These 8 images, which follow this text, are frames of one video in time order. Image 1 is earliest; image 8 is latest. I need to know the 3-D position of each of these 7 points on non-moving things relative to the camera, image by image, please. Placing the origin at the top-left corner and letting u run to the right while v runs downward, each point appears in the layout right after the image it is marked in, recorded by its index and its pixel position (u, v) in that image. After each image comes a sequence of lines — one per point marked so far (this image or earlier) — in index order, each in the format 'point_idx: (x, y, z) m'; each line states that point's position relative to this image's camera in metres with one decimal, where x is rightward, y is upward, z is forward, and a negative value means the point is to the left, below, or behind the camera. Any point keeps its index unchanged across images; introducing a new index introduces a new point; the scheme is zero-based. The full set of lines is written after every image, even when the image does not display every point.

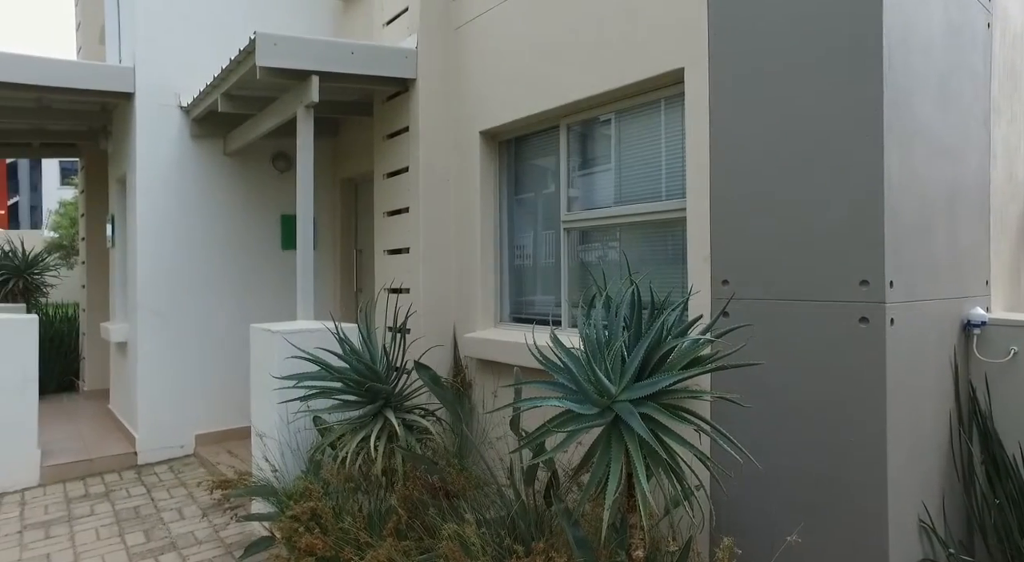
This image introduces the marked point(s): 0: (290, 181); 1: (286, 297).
0: (-2.2, +1.0, +7.0) m
1: (-2.2, -0.2, +7.0) m
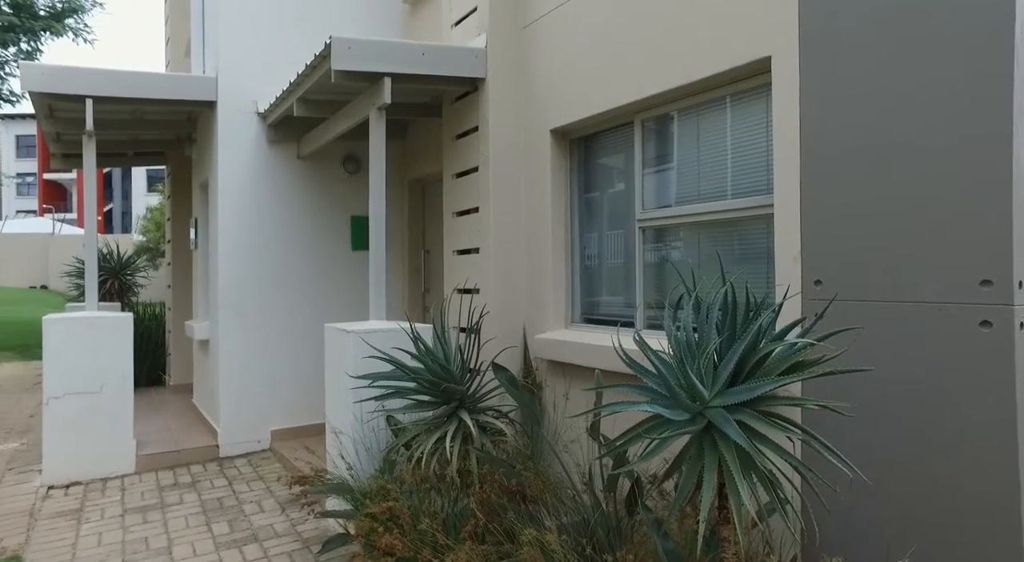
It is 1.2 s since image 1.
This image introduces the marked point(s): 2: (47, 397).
0: (-1.5, +1.0, +7.1) m
1: (-1.5, -0.2, +7.1) m
2: (-3.7, -0.9, +5.8) m
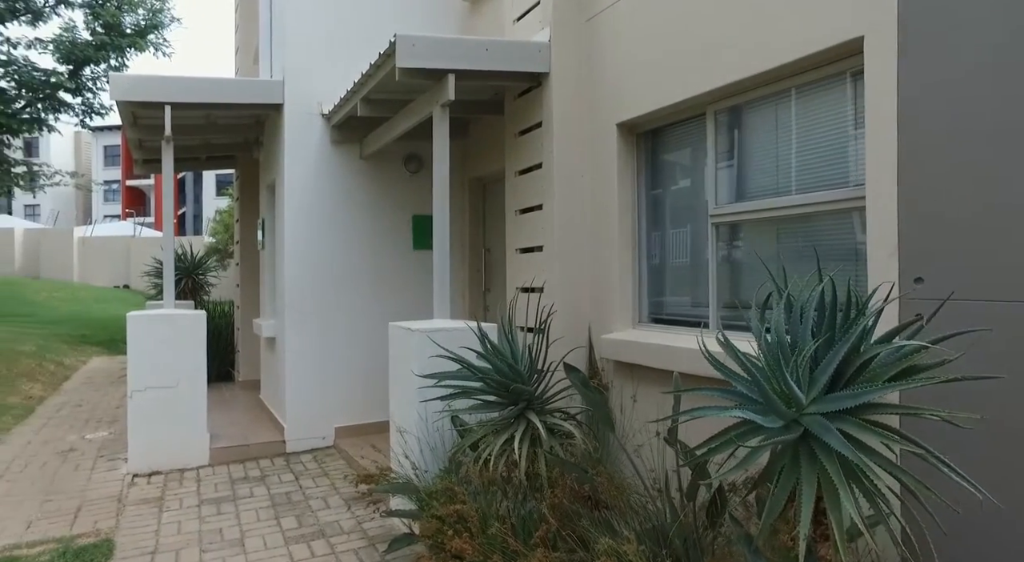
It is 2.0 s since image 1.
0: (-0.9, +1.0, +7.1) m
1: (-0.9, -0.1, +7.1) m
2: (-3.2, -0.9, +6.0) m
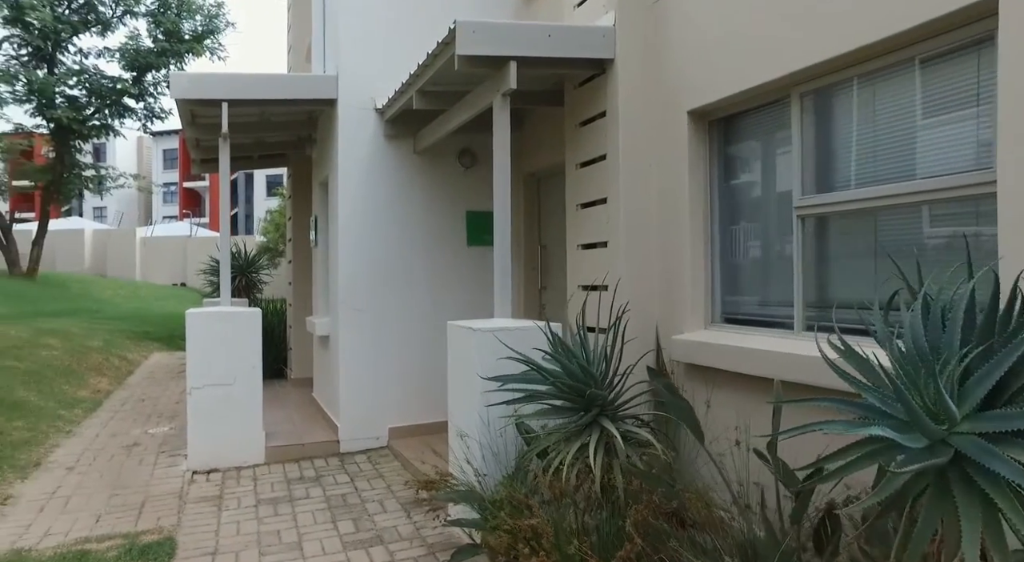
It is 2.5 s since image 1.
0: (-0.3, +1.0, +7.0) m
1: (-0.4, -0.1, +7.0) m
2: (-2.7, -0.9, +6.0) m
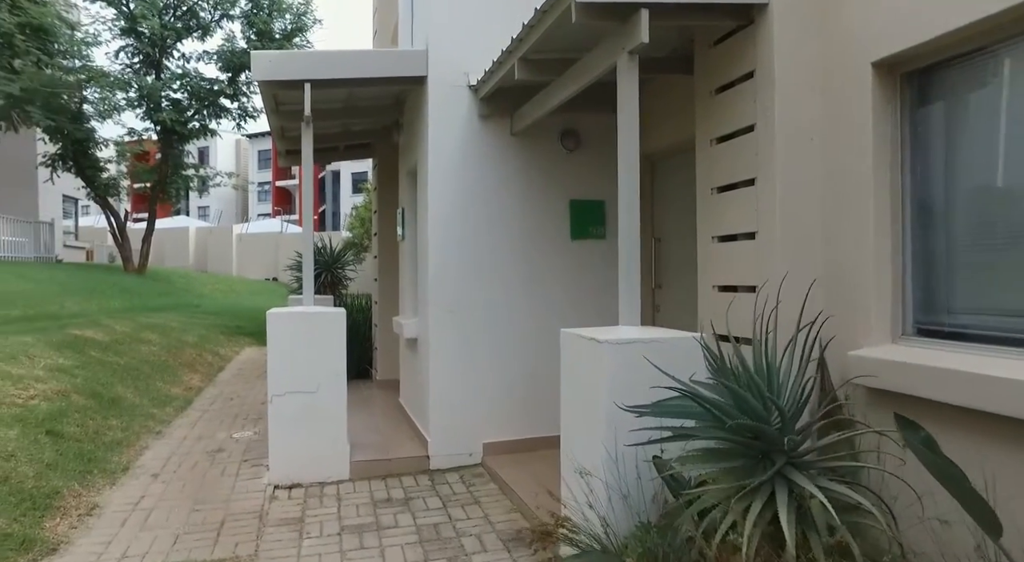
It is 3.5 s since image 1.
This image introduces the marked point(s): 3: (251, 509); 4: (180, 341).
0: (+0.6, +1.0, +6.2) m
1: (+0.6, -0.1, +6.2) m
2: (-1.9, -0.9, +5.5) m
3: (-1.9, -1.6, +5.1) m
4: (-5.6, -1.0, +12.1) m
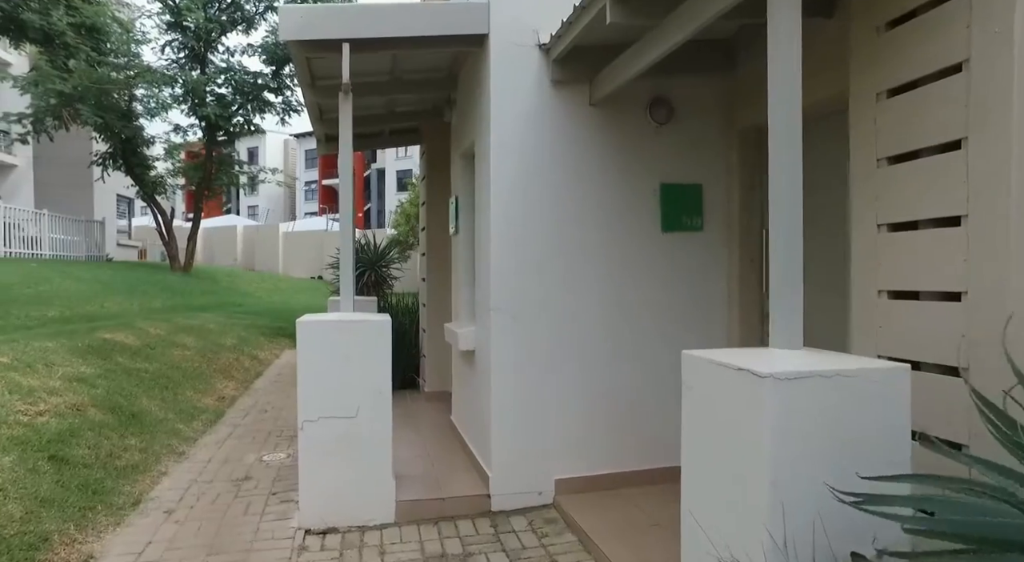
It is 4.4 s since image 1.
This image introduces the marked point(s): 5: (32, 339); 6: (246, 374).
0: (+1.1, +1.0, +5.1) m
1: (+1.1, -0.1, +5.1) m
2: (-1.3, -0.9, +4.6) m
3: (-1.4, -1.6, +4.1) m
4: (-4.6, -1.0, +11.4) m
5: (-5.4, -0.7, +8.0) m
6: (-3.9, -1.3, +10.5) m
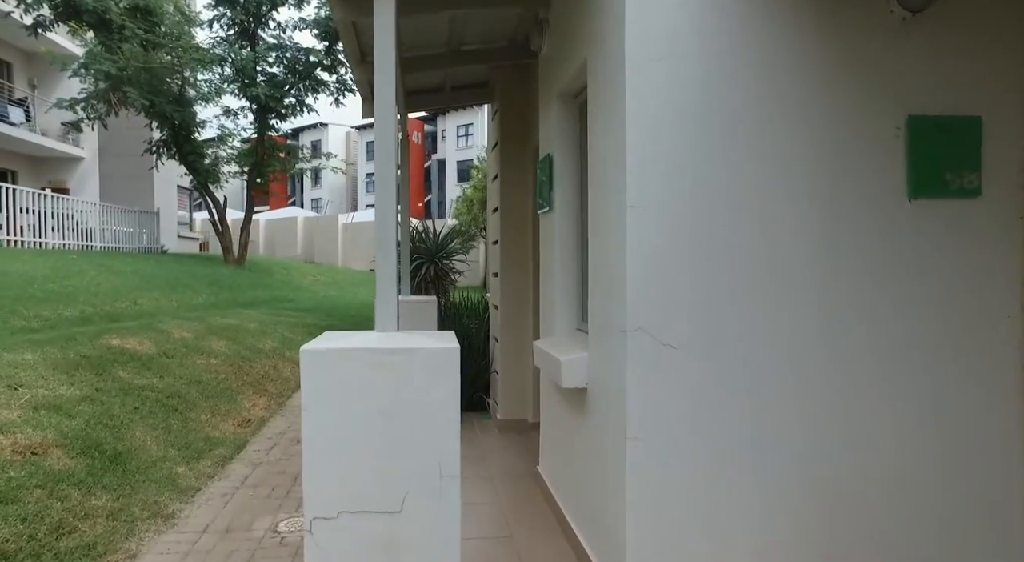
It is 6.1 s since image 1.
0: (+1.7, +1.0, +3.0) m
1: (+1.7, -0.1, +3.0) m
2: (-0.8, -0.9, +2.7) m
3: (-0.9, -1.6, +2.3) m
4: (-3.5, -0.9, +9.8) m
5: (-4.5, -0.6, +6.5) m
6: (-2.8, -1.3, +8.9) m
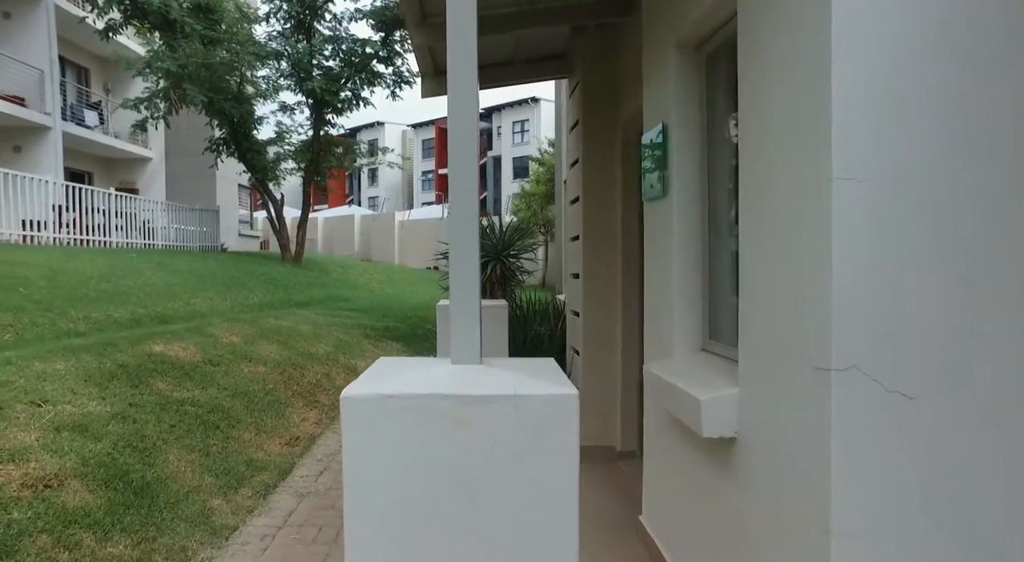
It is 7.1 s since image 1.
0: (+2.1, +1.0, +2.0) m
1: (+2.1, -0.1, +2.0) m
2: (-0.4, -0.9, +1.9) m
3: (-0.5, -1.7, +1.5) m
4: (-2.6, -0.9, +9.1) m
5: (-3.9, -0.6, +5.9) m
6: (-2.0, -1.3, +8.2) m
